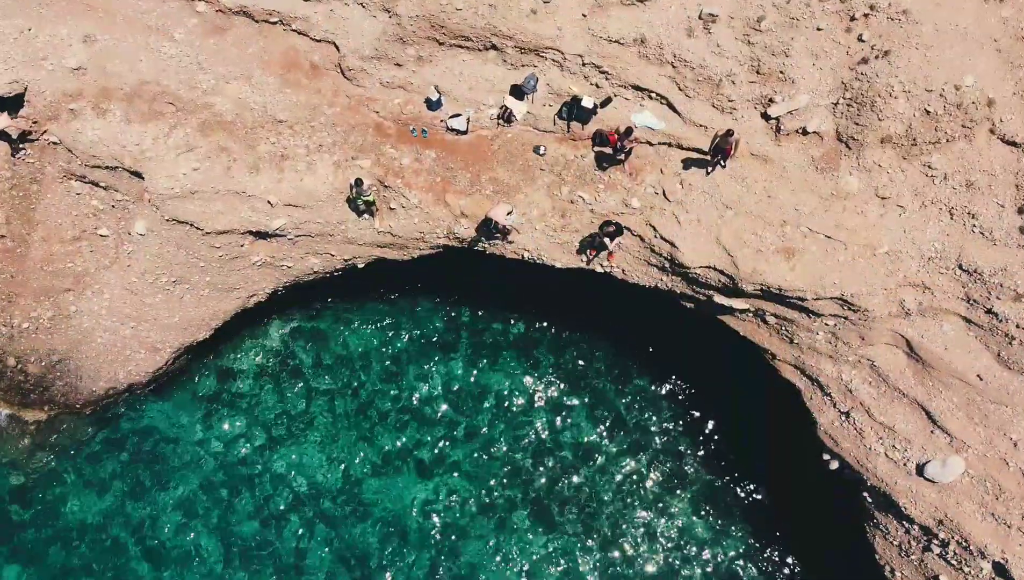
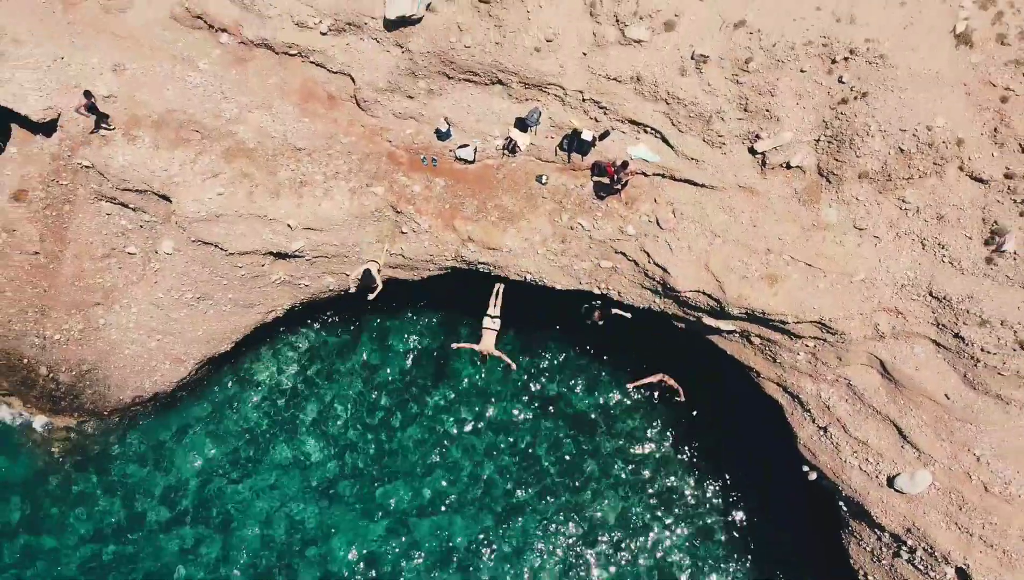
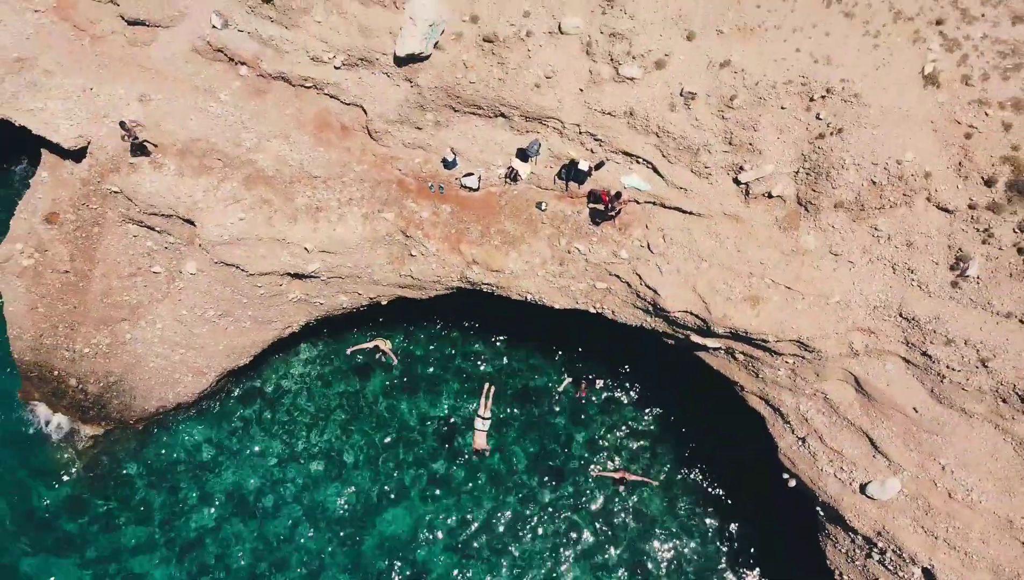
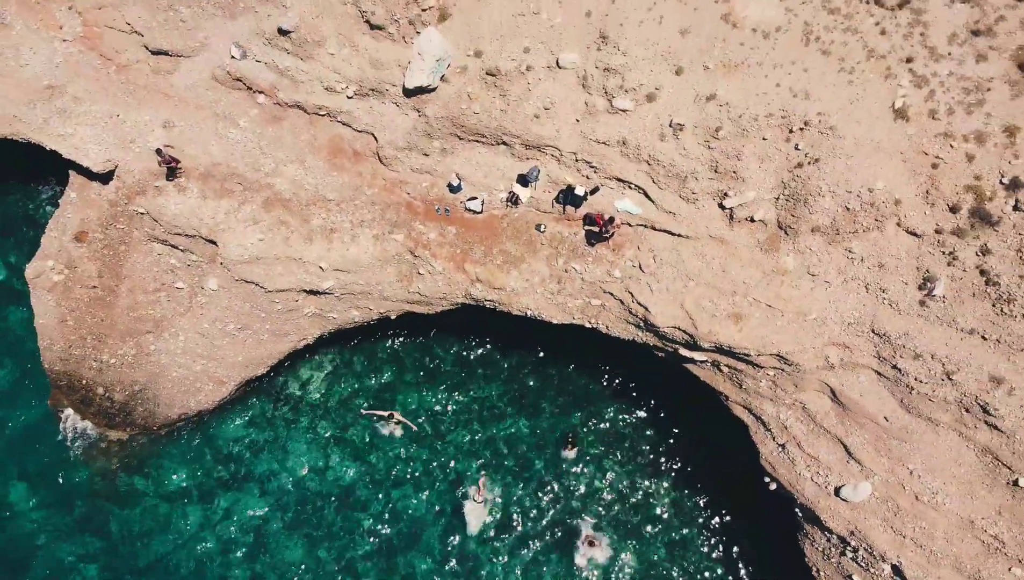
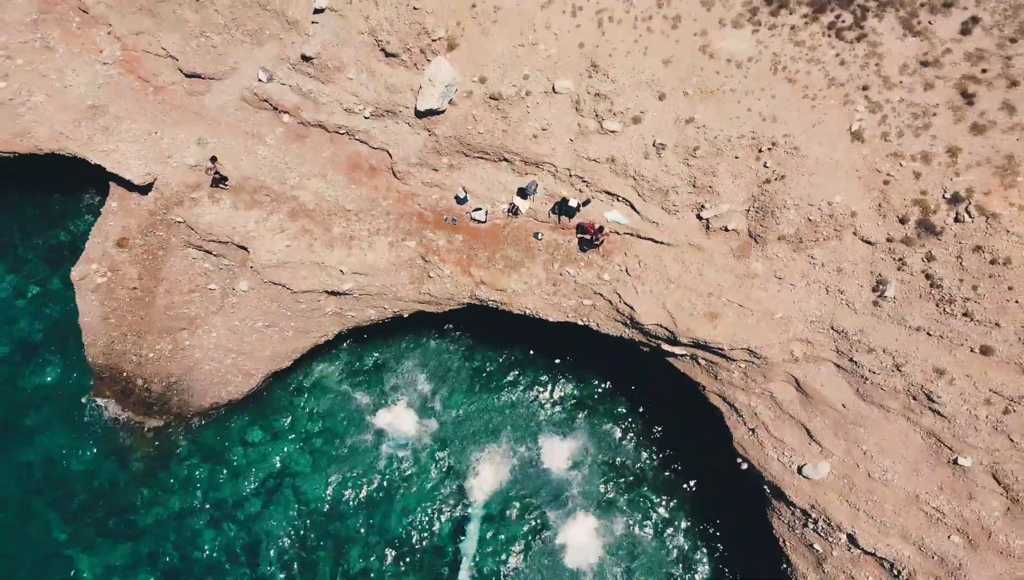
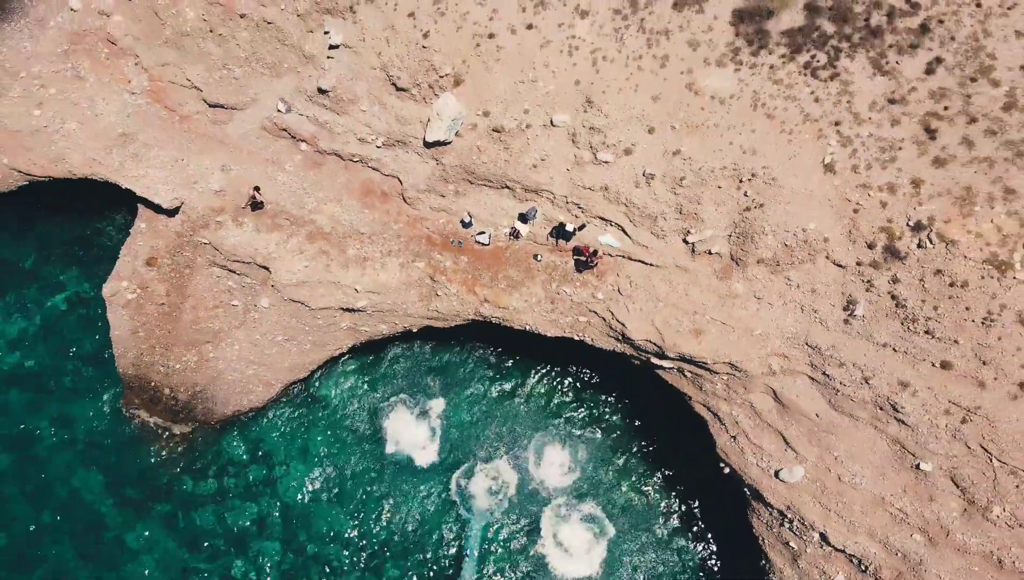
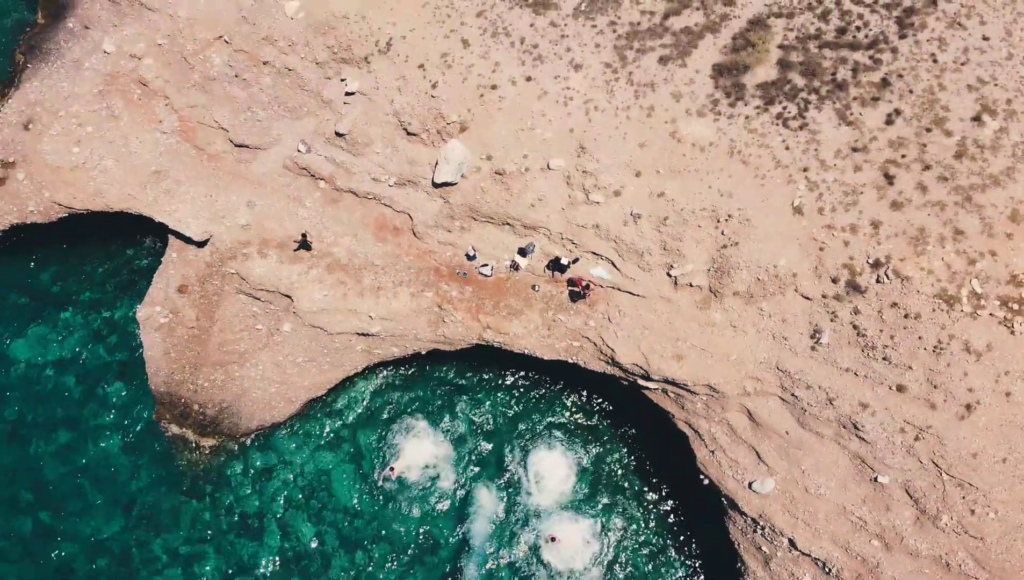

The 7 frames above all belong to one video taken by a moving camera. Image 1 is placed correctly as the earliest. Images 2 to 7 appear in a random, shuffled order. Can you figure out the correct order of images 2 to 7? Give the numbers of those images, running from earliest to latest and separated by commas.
2, 3, 4, 5, 6, 7
